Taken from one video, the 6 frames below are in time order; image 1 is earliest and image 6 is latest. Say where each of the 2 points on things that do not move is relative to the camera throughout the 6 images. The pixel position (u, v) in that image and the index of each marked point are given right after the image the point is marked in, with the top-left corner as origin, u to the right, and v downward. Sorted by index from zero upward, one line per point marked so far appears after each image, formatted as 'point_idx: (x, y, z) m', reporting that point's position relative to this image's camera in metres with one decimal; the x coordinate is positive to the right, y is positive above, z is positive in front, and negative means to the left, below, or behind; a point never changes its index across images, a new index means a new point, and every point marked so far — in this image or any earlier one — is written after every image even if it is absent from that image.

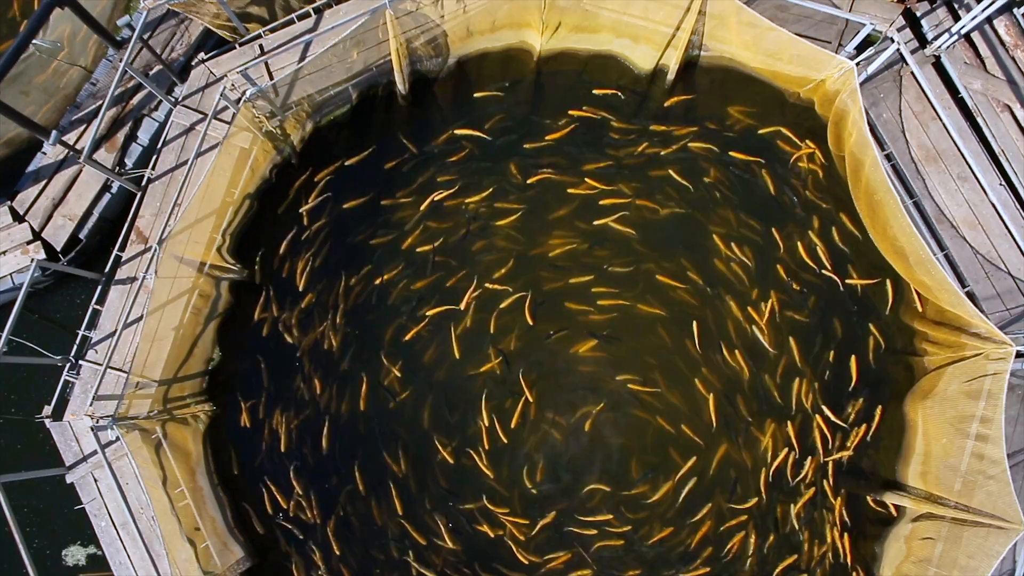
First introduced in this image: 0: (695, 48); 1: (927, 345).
0: (+1.1, +1.5, +4.6) m
1: (+2.5, -0.3, +4.4) m
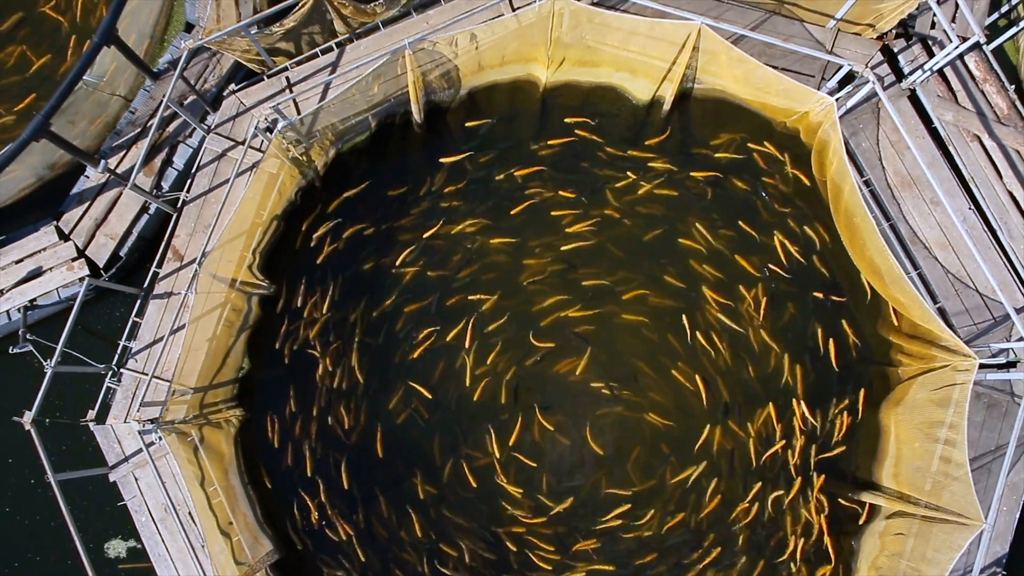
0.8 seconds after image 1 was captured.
0: (+1.2, +1.4, +4.9) m
1: (+2.5, -0.4, +4.8) m
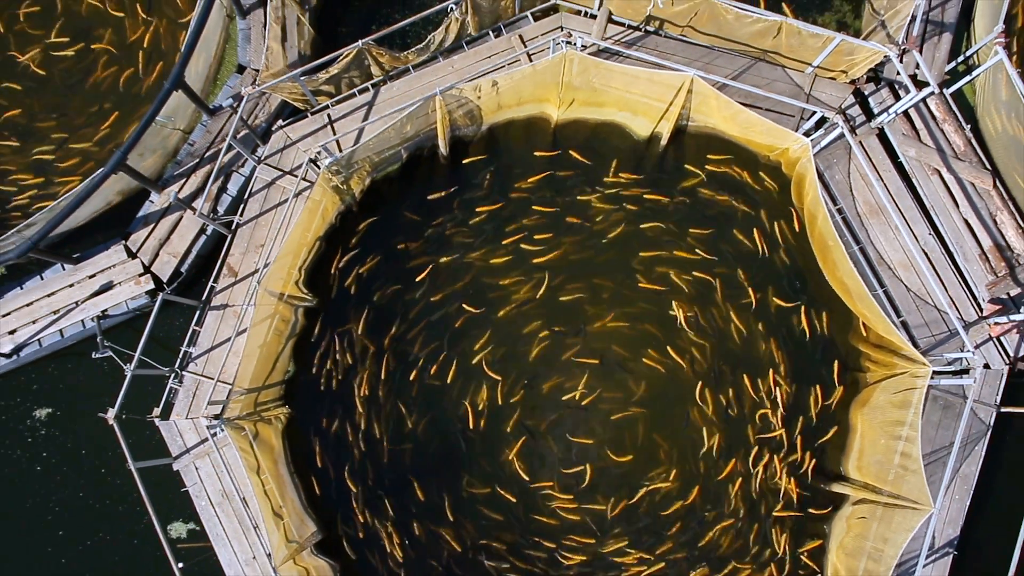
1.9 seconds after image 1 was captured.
0: (+1.3, +1.3, +5.6) m
1: (+2.6, -0.6, +5.4) m
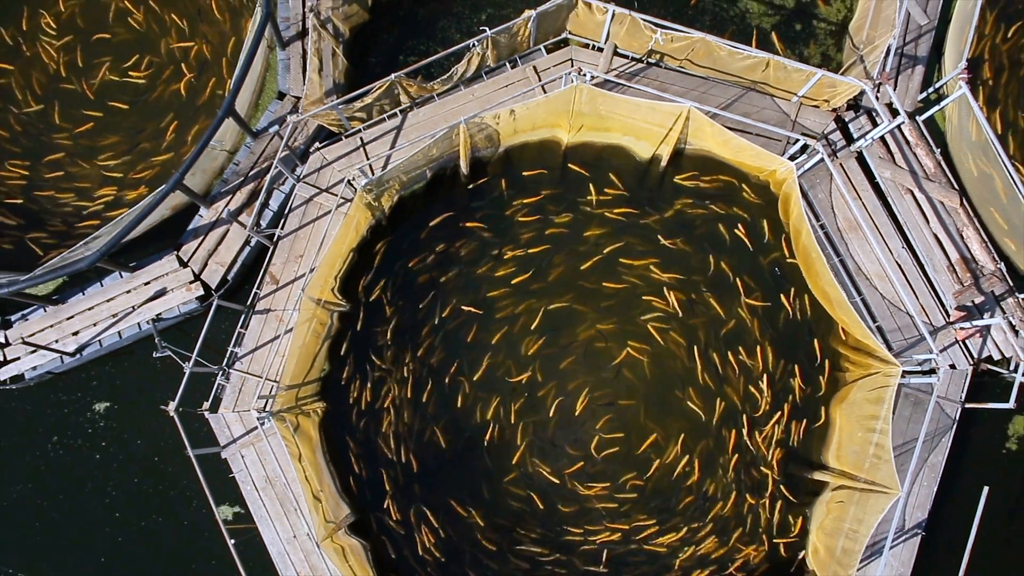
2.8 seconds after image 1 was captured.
0: (+1.4, +1.2, +6.2) m
1: (+2.7, -0.6, +6.0) m
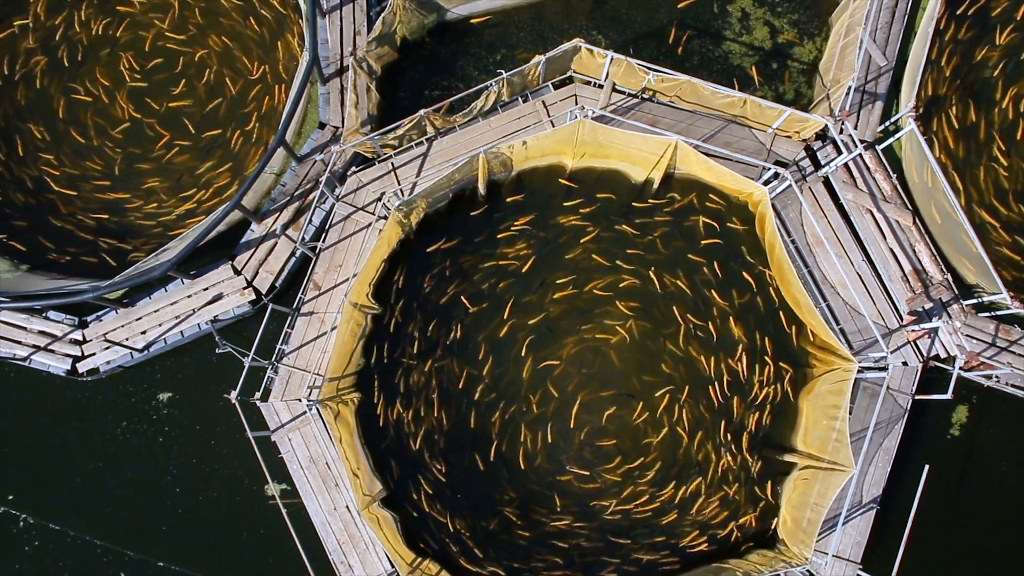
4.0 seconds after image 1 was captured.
0: (+1.5, +1.1, +7.1) m
1: (+2.8, -0.7, +7.0) m
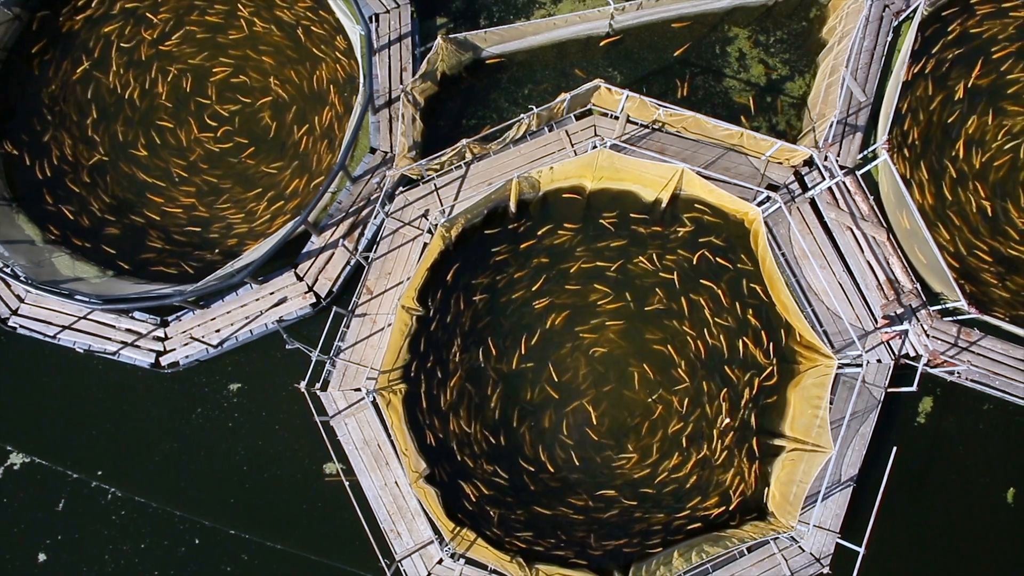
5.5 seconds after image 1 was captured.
0: (+1.8, +1.1, +8.2) m
1: (+3.1, -0.8, +8.0) m
